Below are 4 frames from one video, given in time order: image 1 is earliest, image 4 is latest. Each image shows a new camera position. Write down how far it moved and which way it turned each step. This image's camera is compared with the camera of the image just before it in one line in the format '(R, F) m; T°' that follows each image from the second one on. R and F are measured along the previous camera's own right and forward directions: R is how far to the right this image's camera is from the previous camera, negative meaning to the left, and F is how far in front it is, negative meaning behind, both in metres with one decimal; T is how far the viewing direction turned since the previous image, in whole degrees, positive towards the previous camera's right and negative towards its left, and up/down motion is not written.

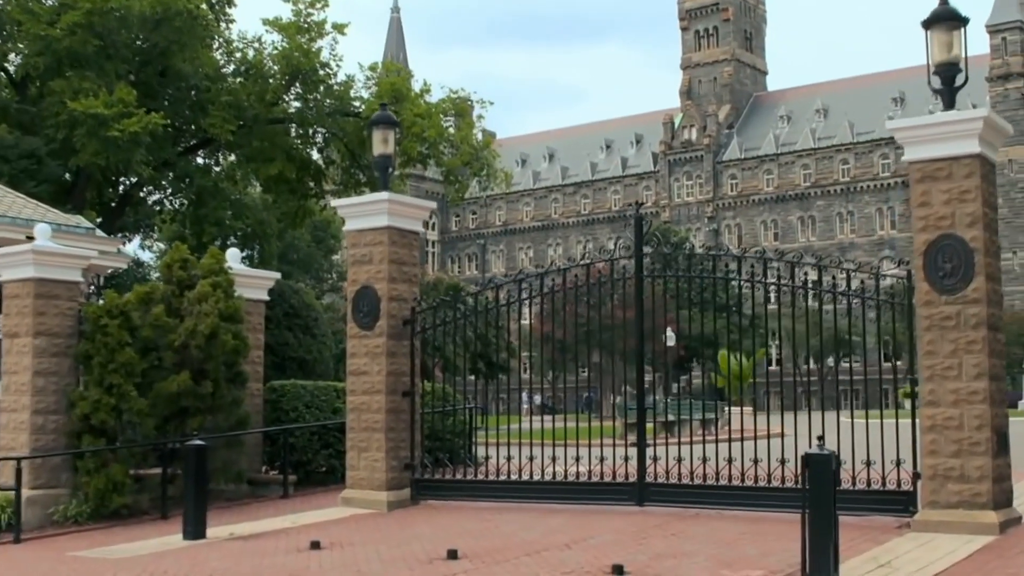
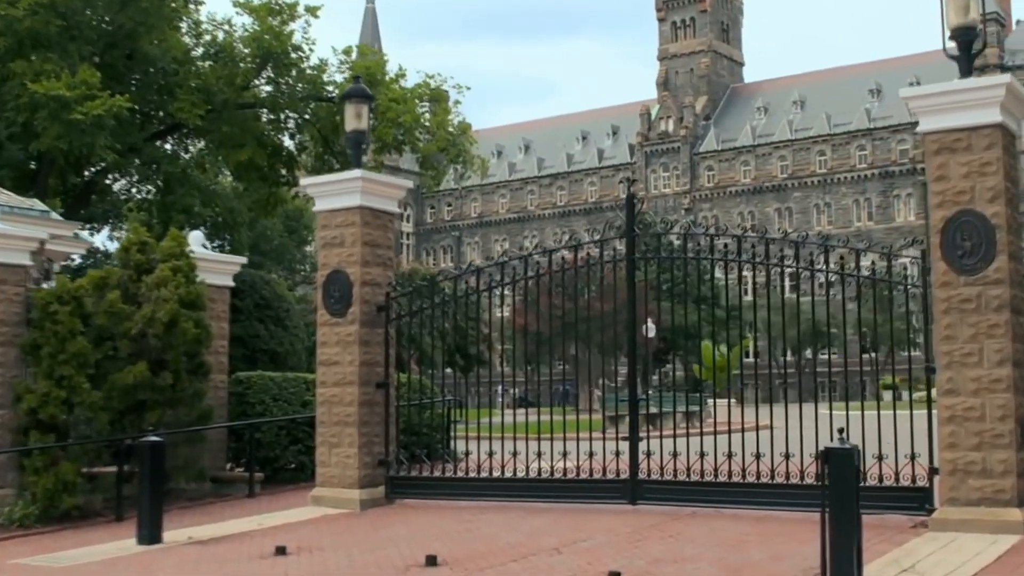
(0.0, +0.7) m; +1°
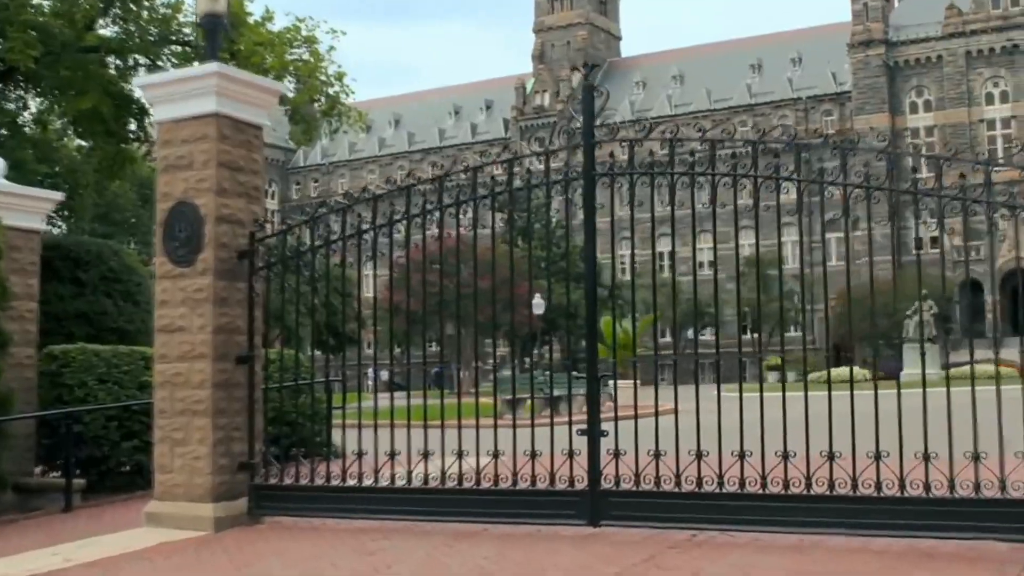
(-0.2, +2.8) m; +5°
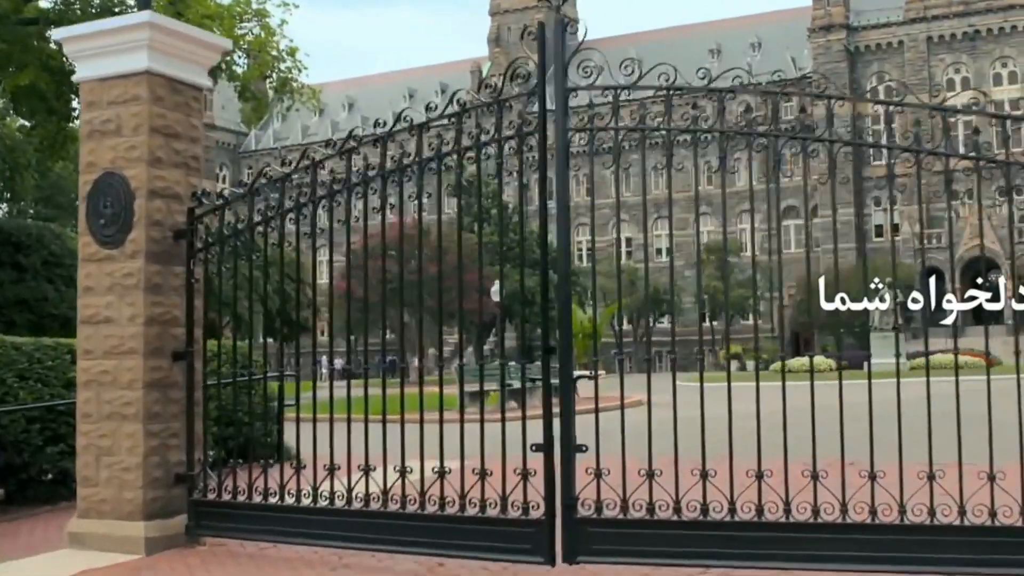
(-0.1, +1.0) m; +2°
